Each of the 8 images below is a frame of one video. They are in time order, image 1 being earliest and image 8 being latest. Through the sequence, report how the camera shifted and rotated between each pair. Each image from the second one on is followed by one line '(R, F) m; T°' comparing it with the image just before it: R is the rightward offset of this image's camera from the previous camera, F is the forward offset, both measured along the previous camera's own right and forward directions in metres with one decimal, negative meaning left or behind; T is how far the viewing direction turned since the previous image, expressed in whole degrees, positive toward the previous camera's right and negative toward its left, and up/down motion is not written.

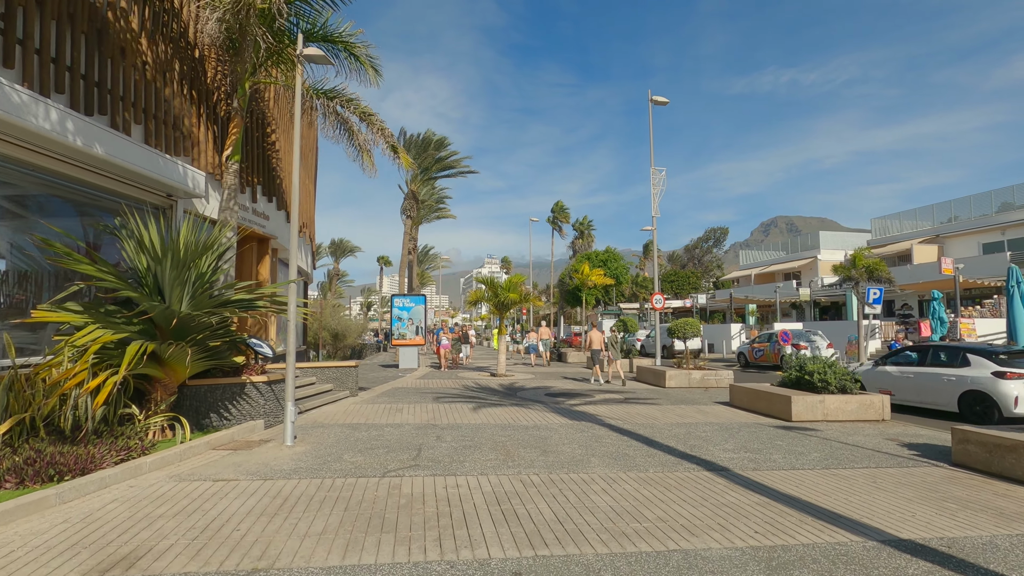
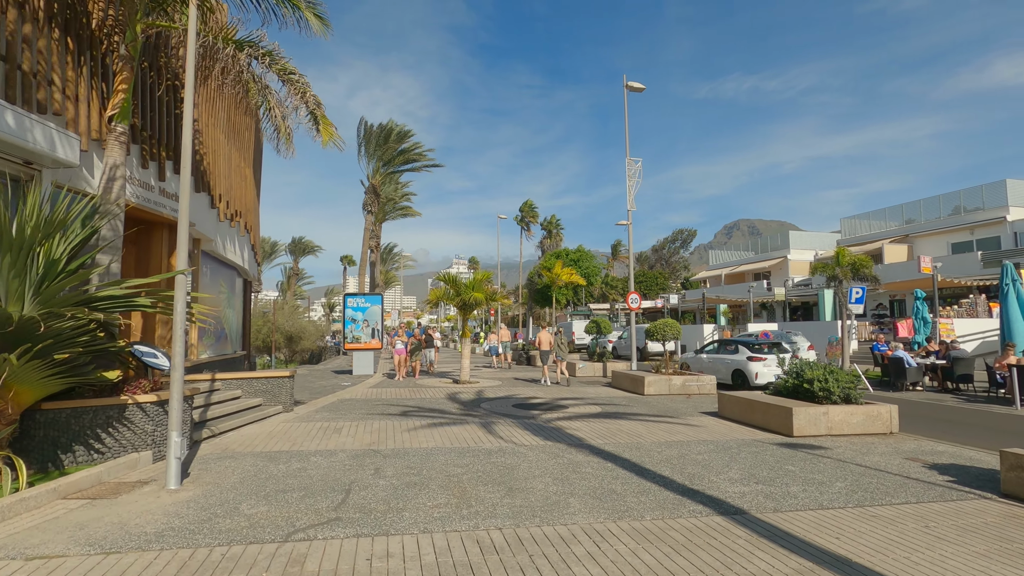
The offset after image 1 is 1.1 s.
(+0.1, +1.7) m; +3°
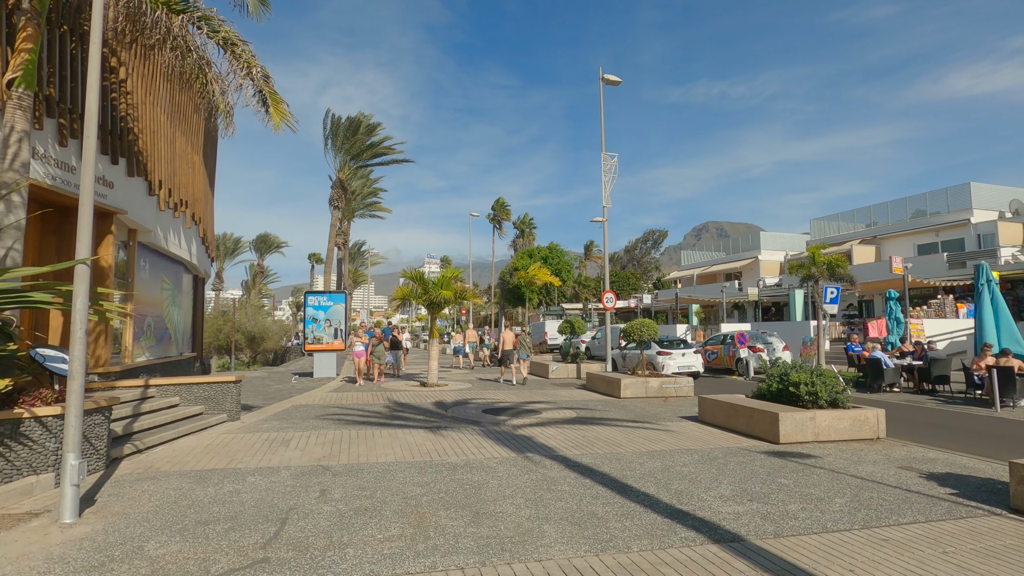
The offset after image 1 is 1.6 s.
(+0.1, +0.8) m; +3°
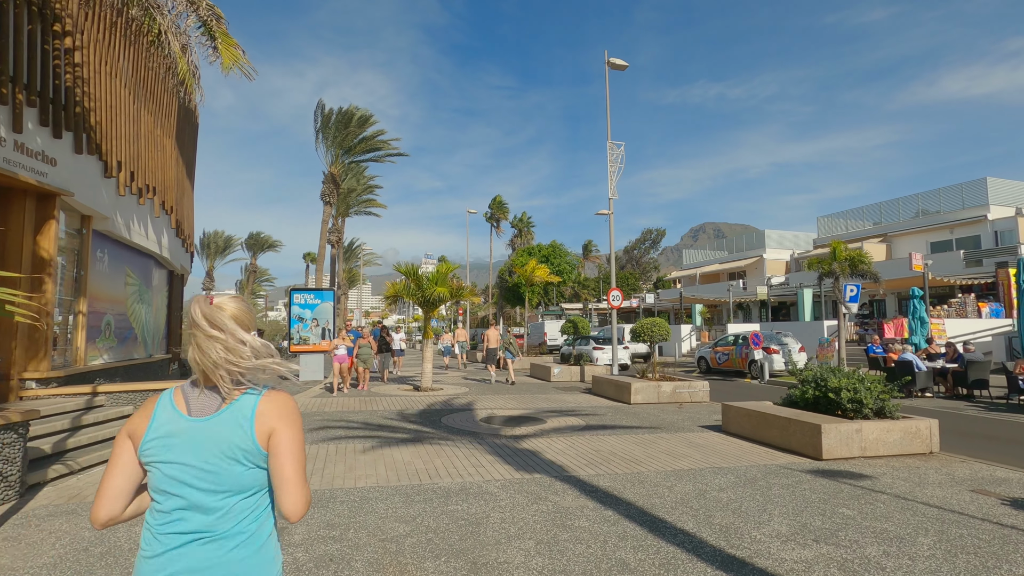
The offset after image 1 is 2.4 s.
(-0.1, +1.2) m; 0°
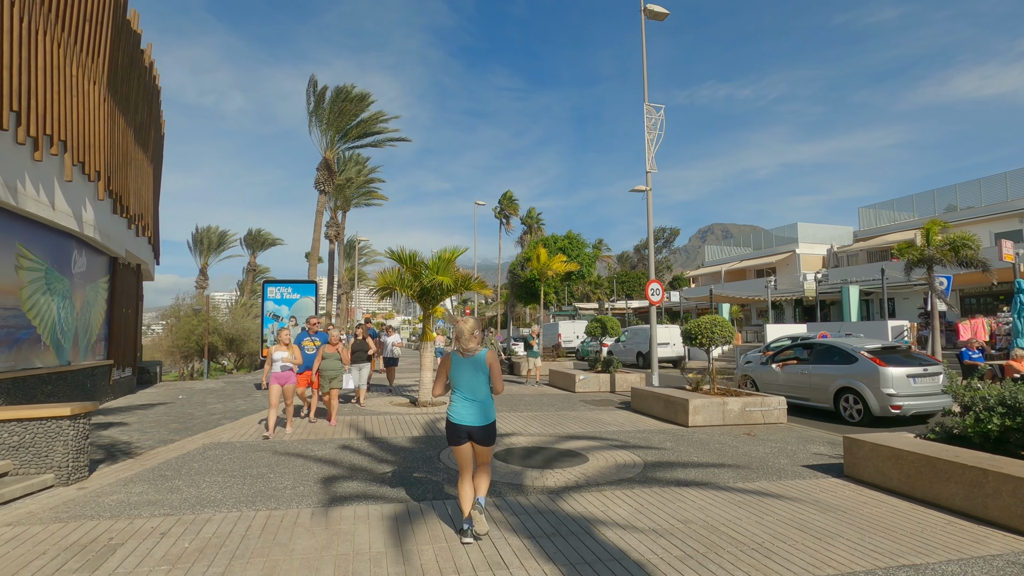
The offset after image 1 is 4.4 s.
(-0.3, +3.1) m; -1°
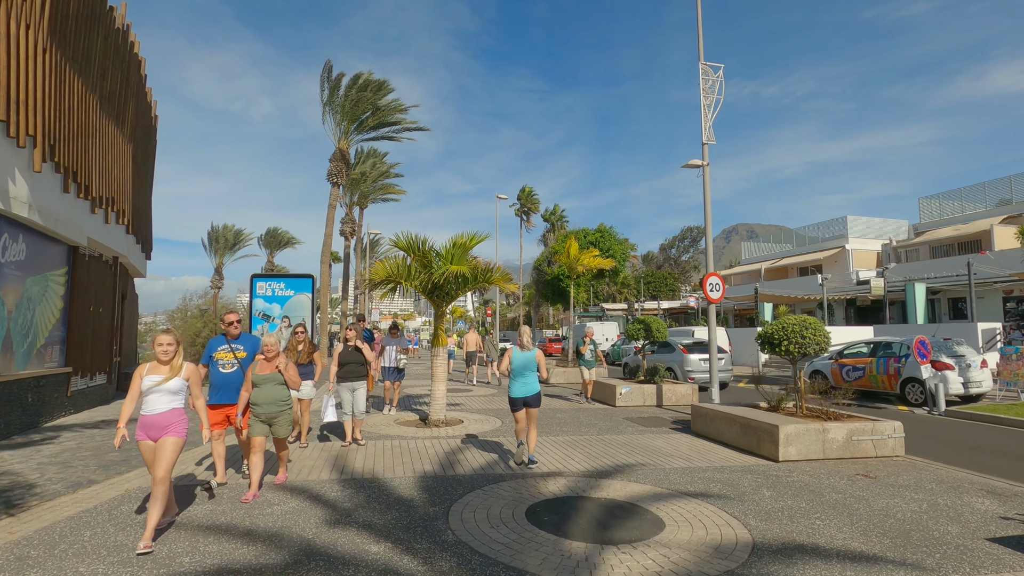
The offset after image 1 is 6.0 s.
(-0.2, +2.3) m; -2°
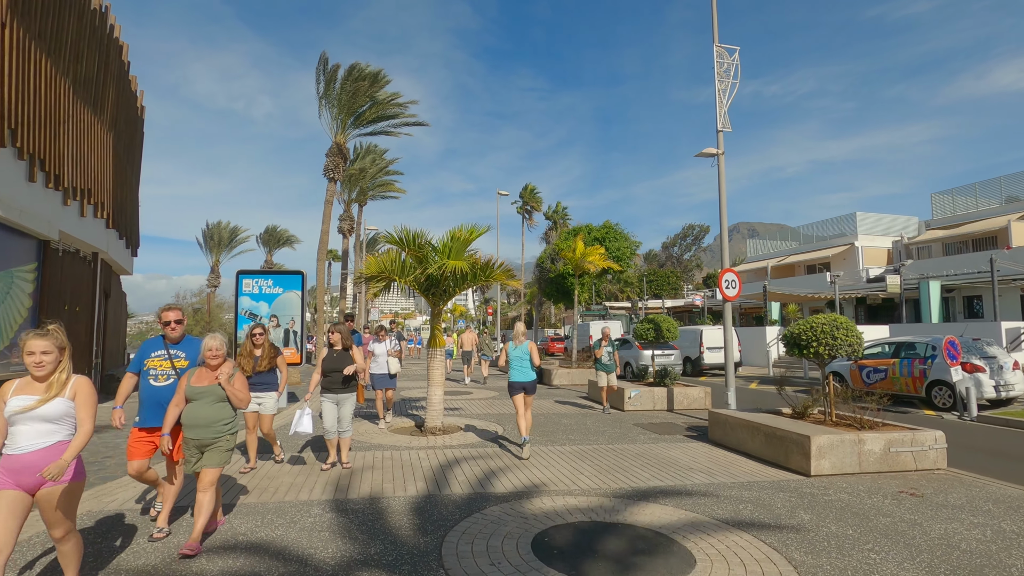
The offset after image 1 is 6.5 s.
(0.0, +0.8) m; 0°
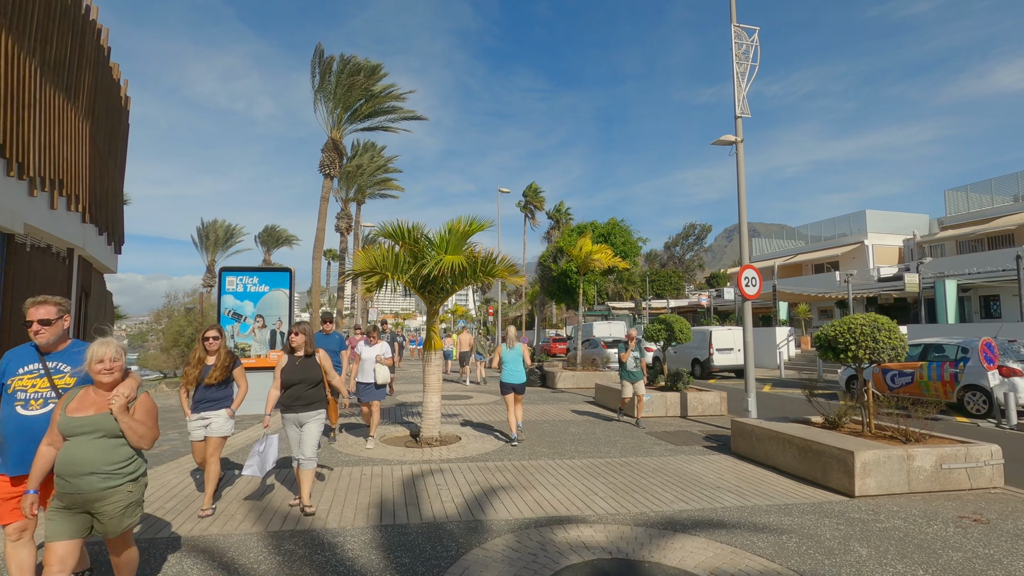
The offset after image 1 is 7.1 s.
(-0.1, +0.8) m; 0°
